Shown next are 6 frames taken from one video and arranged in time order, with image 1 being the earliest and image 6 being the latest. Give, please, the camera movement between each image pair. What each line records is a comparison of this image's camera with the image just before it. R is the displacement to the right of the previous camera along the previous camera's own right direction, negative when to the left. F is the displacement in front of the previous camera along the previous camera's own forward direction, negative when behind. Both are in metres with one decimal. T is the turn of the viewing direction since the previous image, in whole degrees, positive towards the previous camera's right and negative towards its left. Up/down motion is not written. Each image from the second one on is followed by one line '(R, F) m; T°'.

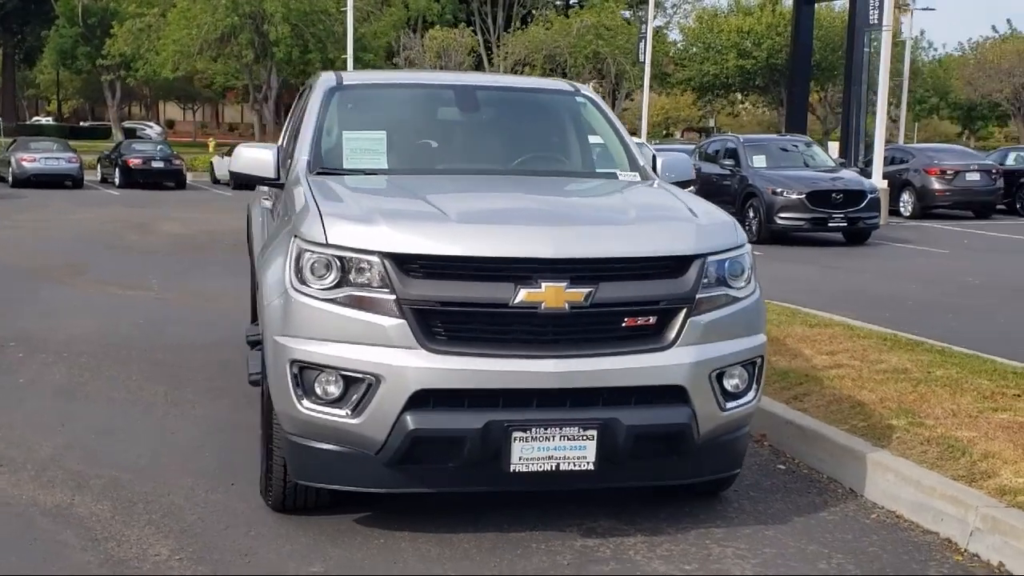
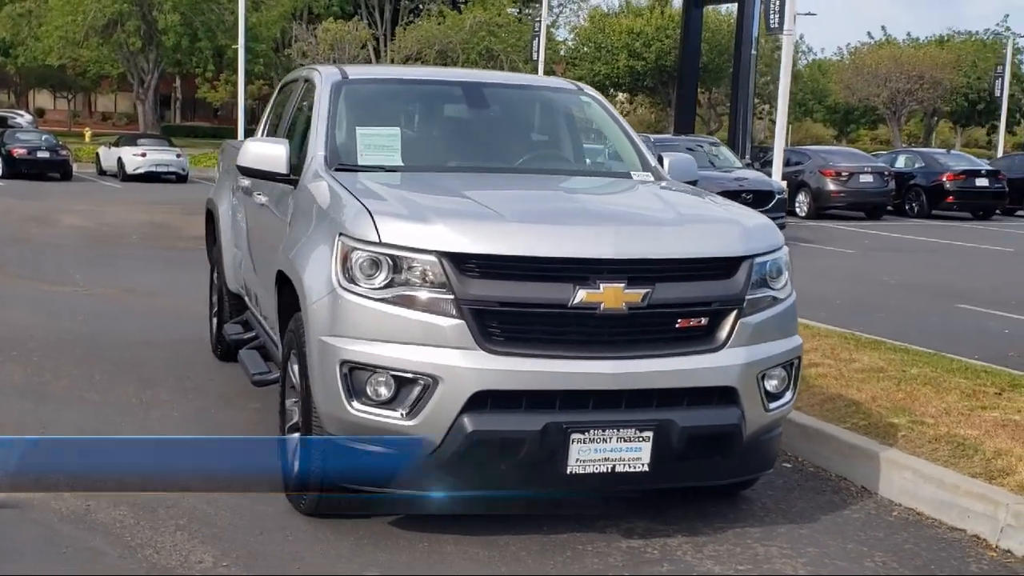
(-0.6, +0.1) m; +5°
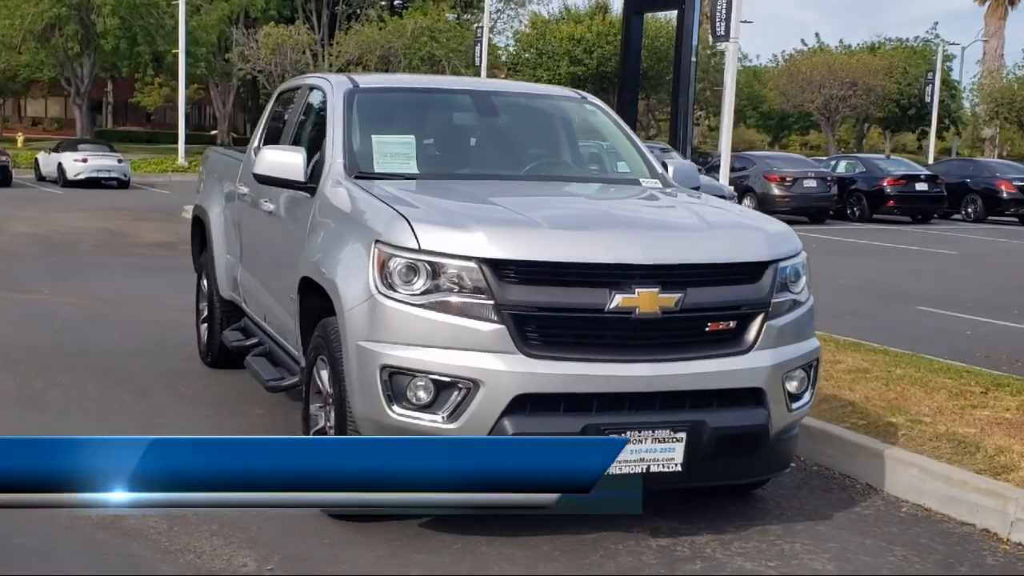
(-0.4, -0.1) m; +3°
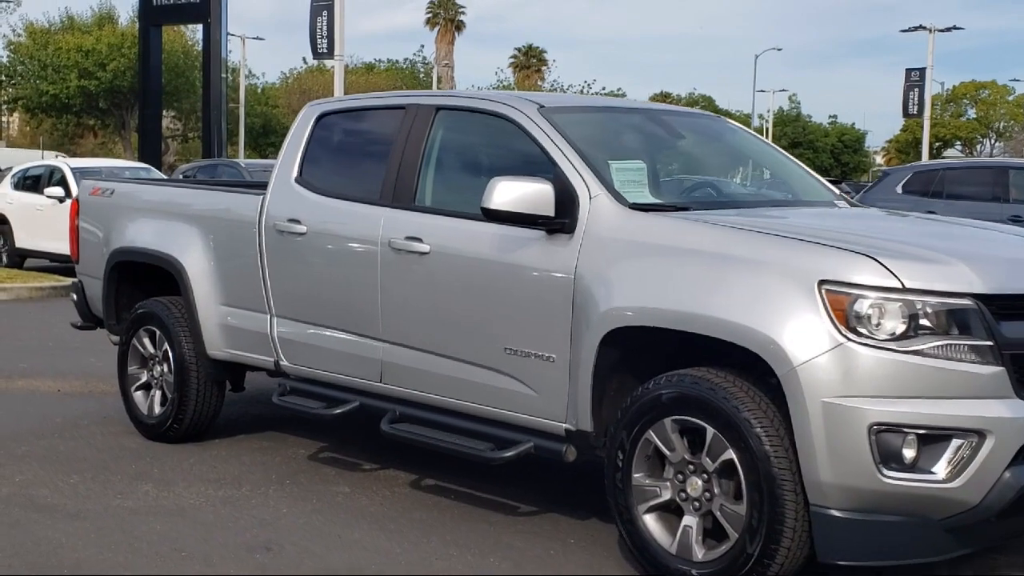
(-3.1, +1.4) m; +24°
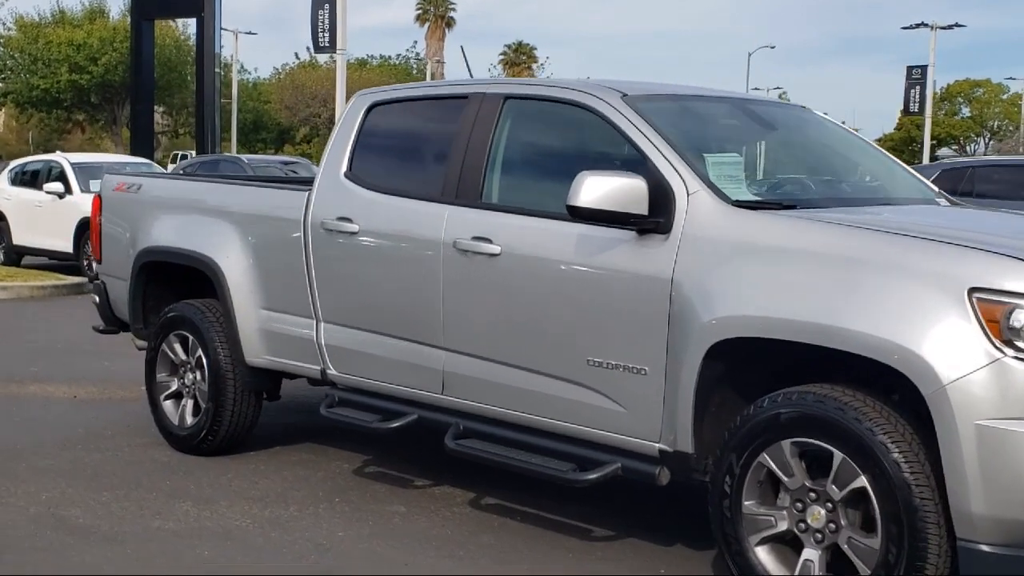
(-0.4, +0.5) m; +1°
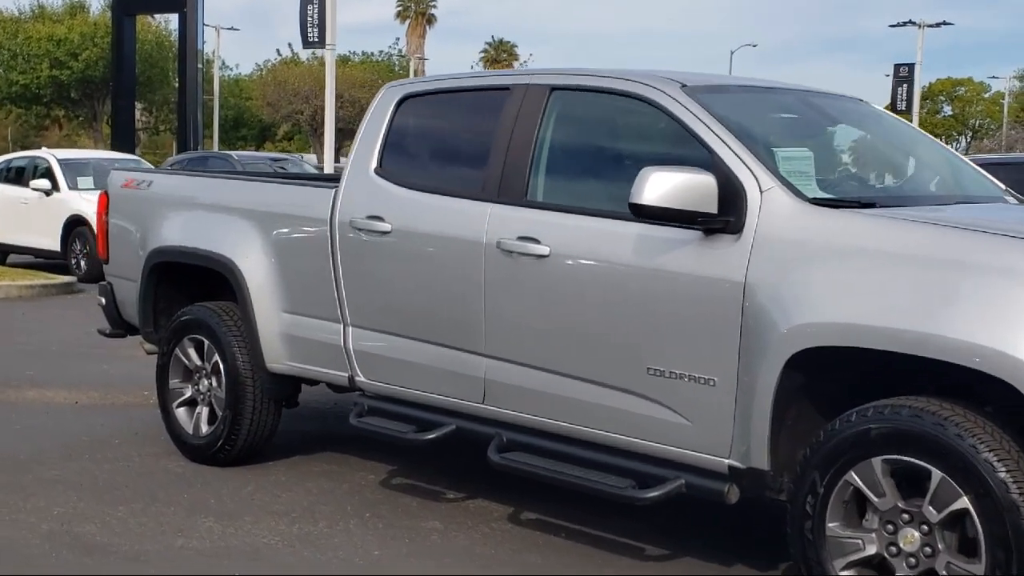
(-0.3, +0.3) m; +1°
